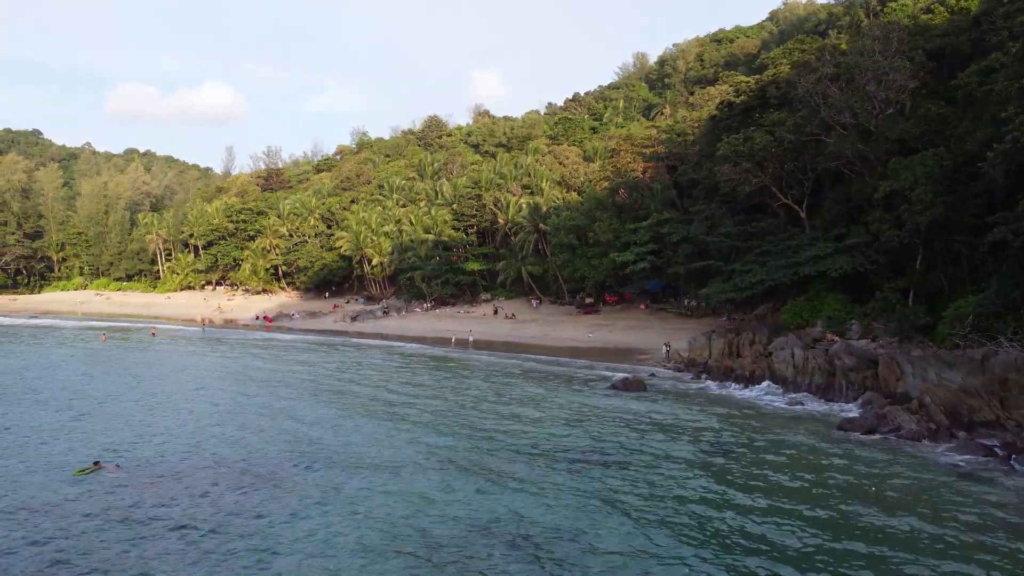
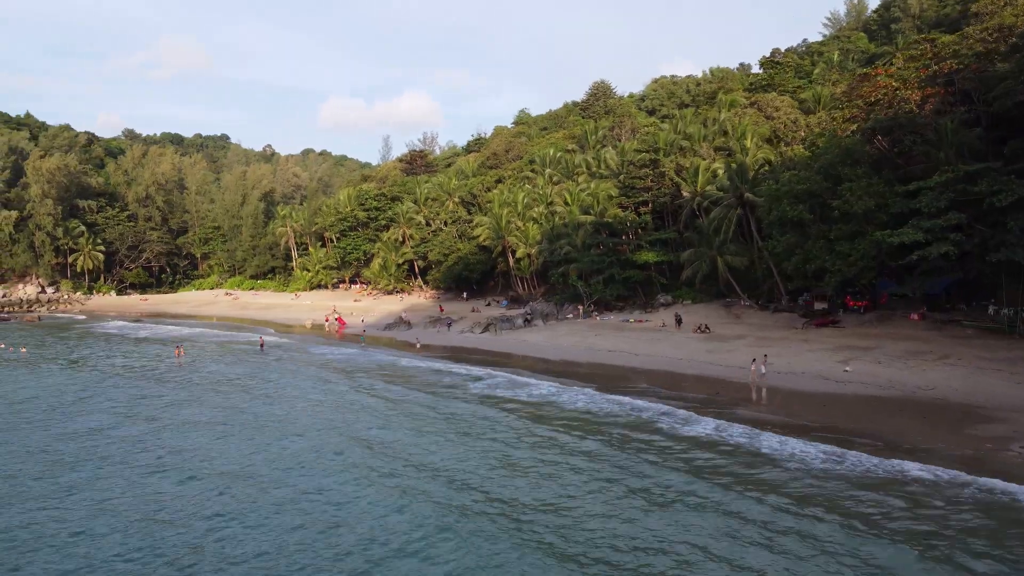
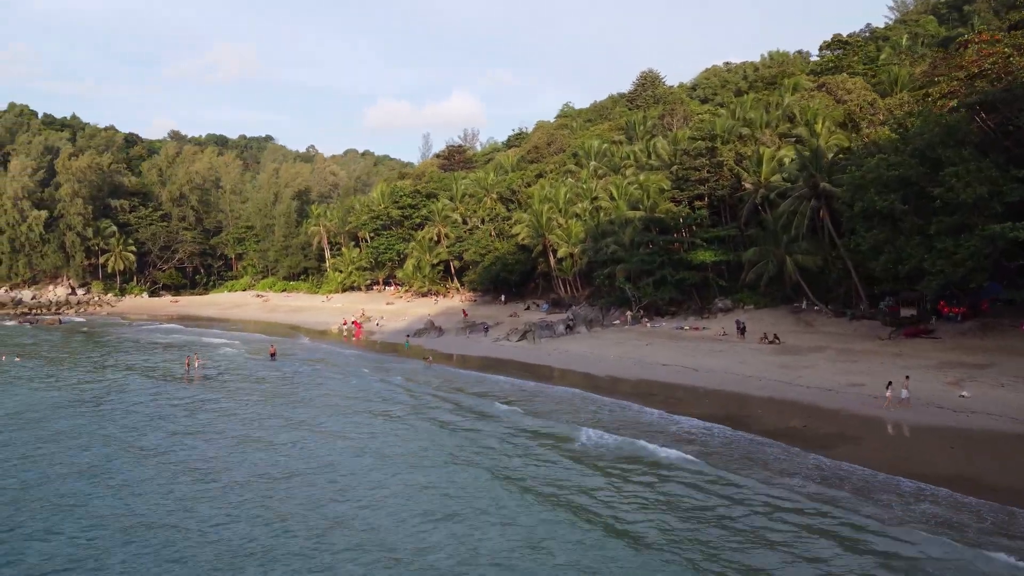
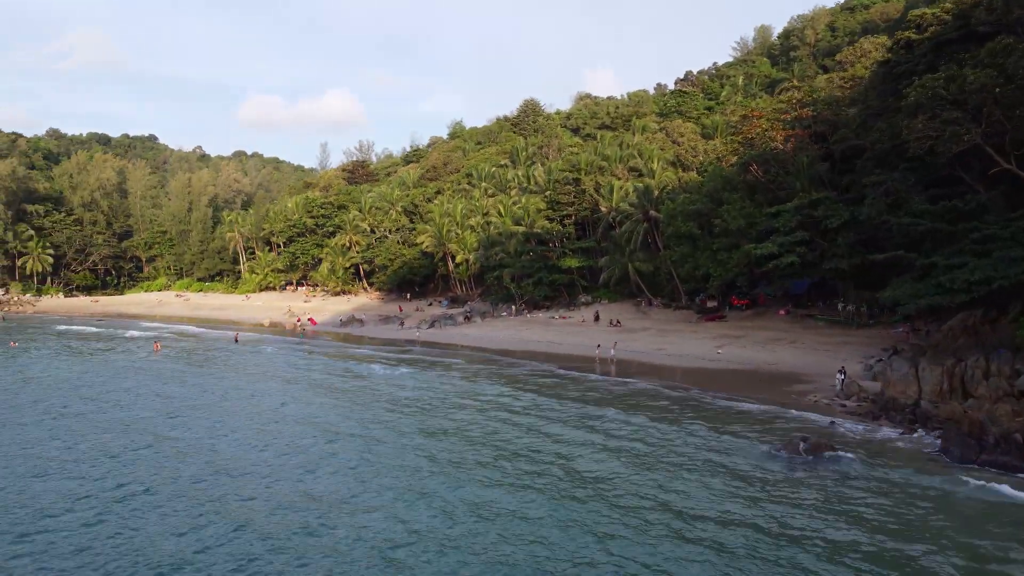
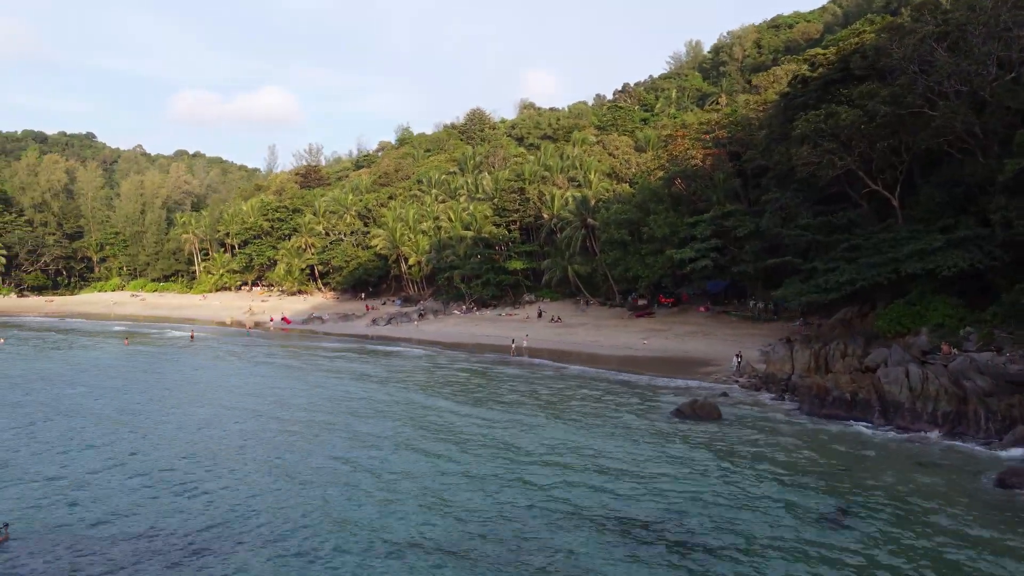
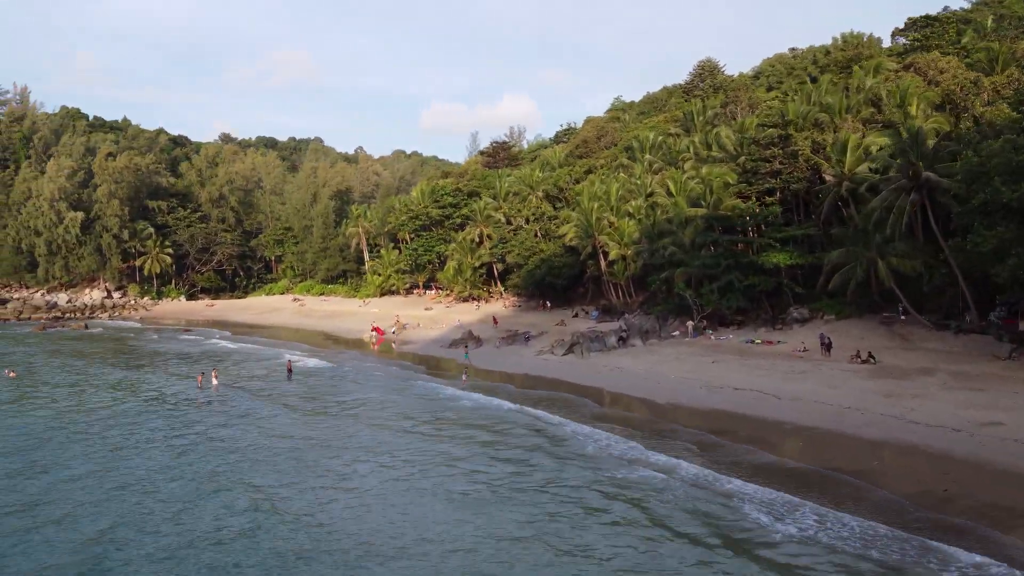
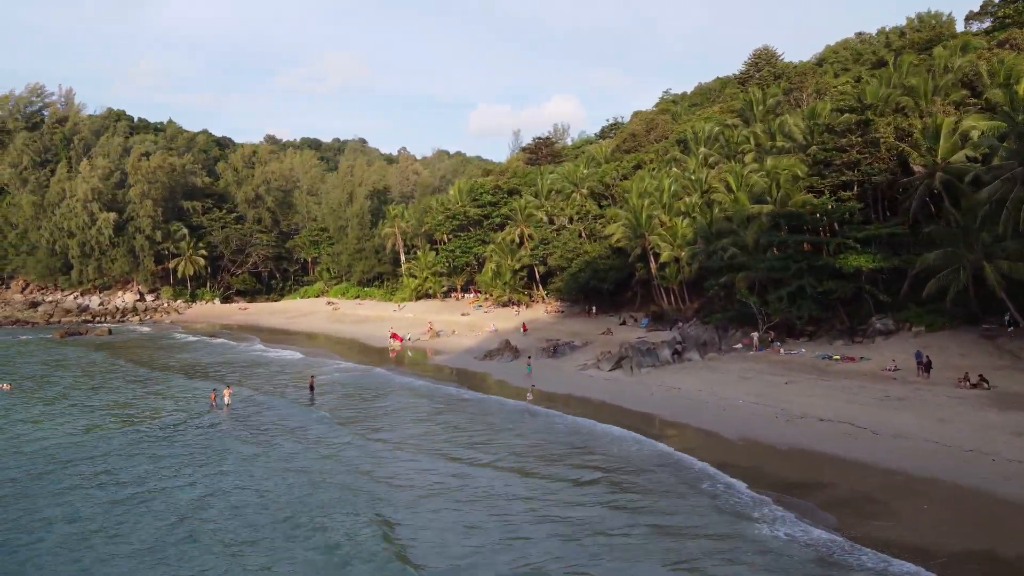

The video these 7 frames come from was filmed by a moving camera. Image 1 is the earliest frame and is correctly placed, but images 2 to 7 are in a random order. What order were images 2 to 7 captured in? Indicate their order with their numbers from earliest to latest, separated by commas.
5, 4, 2, 3, 6, 7
